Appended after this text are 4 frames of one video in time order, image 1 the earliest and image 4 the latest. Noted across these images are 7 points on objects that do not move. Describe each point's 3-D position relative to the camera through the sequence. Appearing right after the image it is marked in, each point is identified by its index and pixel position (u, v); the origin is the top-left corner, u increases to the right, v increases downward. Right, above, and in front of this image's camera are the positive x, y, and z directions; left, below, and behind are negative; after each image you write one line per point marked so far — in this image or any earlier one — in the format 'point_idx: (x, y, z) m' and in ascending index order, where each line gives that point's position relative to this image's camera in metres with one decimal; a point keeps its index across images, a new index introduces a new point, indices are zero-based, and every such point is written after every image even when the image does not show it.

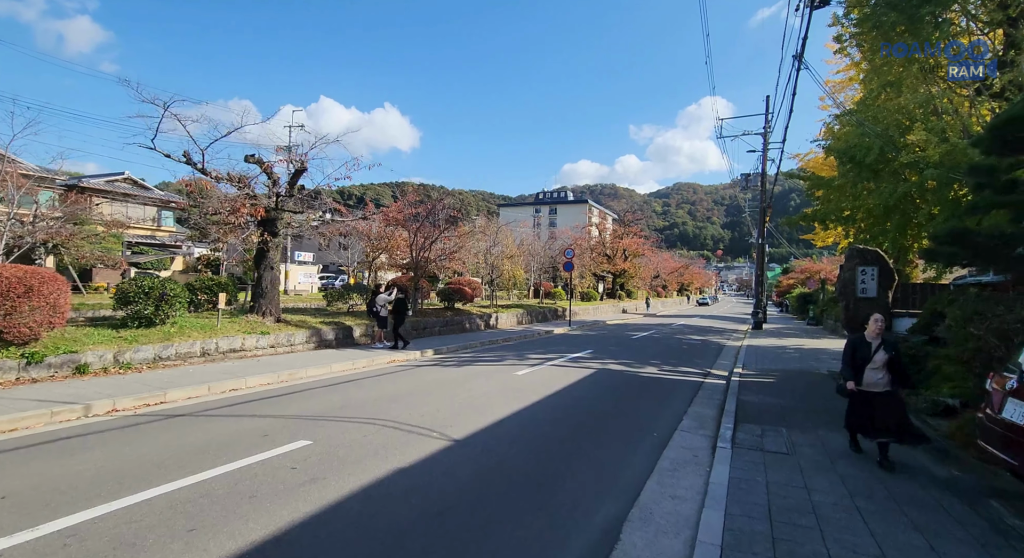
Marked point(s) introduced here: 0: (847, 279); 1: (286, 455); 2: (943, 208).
0: (+7.4, 0.0, +11.9) m
1: (-1.8, -1.4, +4.2) m
2: (+12.7, +2.1, +15.9) m
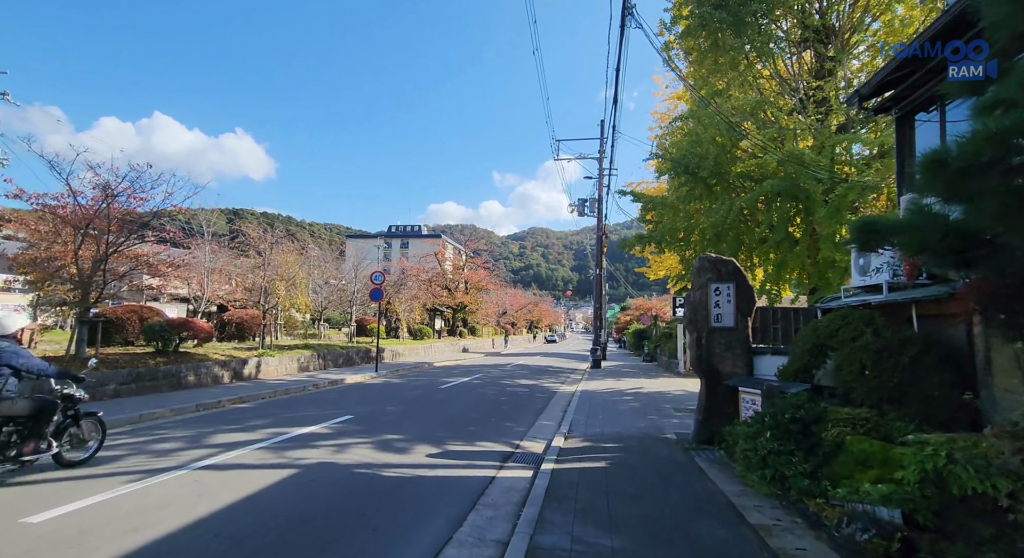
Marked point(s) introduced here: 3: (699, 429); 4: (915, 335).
0: (+2.9, -0.4, +8.5) m
1: (-3.9, -1.1, -1.4) m
2: (+7.0, +1.4, +13.9) m
3: (+3.0, -2.4, +8.5) m
4: (+4.7, -0.7, +6.2) m
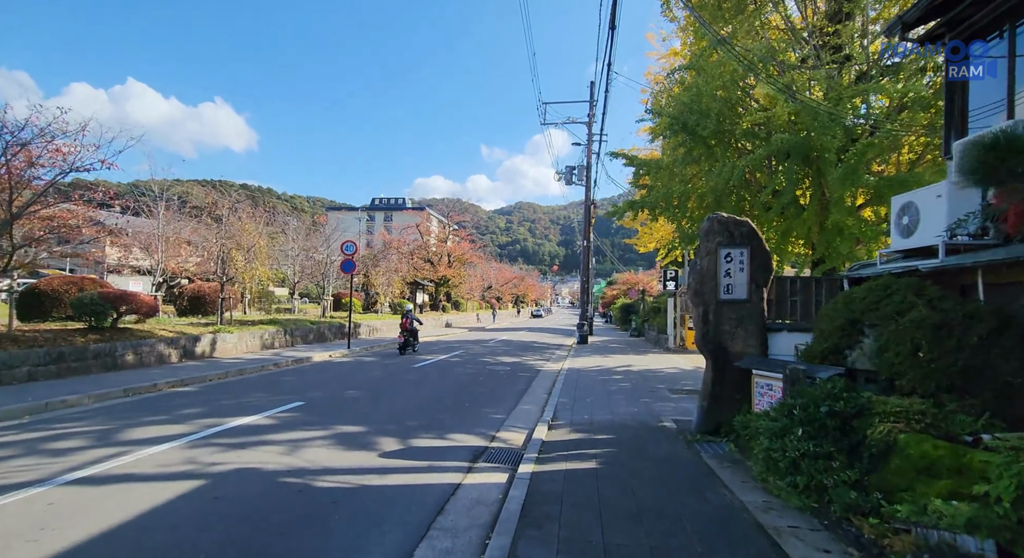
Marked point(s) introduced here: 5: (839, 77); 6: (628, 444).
0: (+2.6, +0.1, +7.3) m
1: (-4.0, -1.1, -2.8) m
2: (+6.5, +2.1, +12.6) m
3: (+2.6, -1.9, +7.3) m
4: (+4.4, -0.3, +5.0) m
5: (+7.4, +4.5, +12.1) m
6: (+1.5, -2.1, +6.9) m
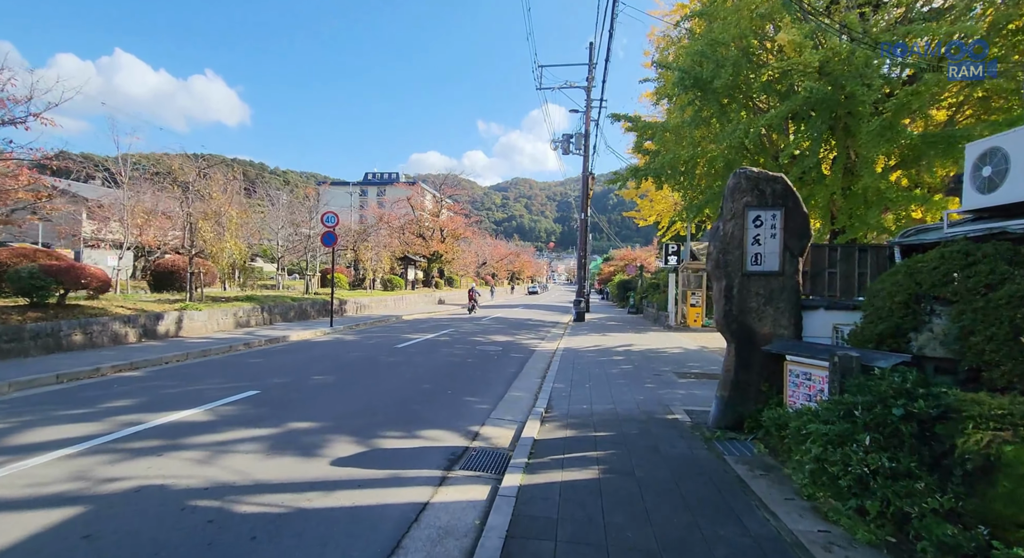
0: (+2.4, +0.5, +6.1) m
1: (-4.1, -1.2, -4.0) m
2: (+6.3, +2.7, +11.4) m
3: (+2.5, -1.5, +6.2) m
4: (+4.3, 0.0, +3.8) m
5: (+7.2, +5.1, +10.7) m
6: (+1.3, -1.7, +5.8) m
